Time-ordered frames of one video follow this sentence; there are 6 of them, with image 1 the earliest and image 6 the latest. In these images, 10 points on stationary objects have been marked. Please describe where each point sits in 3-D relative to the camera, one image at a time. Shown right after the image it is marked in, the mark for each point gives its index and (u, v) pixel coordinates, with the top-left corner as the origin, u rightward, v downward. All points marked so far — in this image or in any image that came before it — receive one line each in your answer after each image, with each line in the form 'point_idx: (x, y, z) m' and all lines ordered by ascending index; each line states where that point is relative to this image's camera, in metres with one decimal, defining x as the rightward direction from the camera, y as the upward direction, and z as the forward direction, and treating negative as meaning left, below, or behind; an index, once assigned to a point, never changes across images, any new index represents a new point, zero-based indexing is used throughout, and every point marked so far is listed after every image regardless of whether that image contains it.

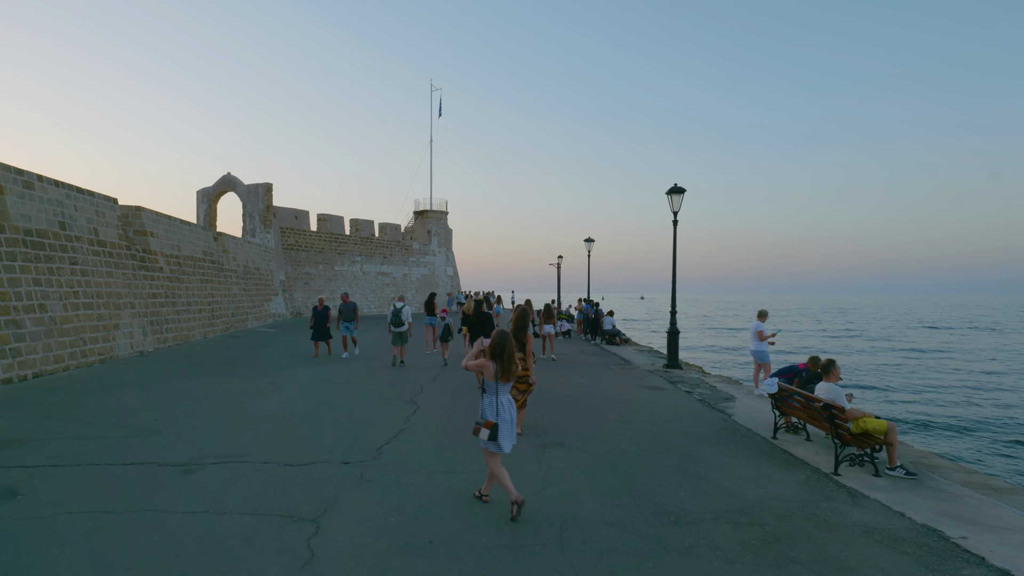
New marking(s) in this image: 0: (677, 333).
0: (+3.4, -0.9, +13.0) m
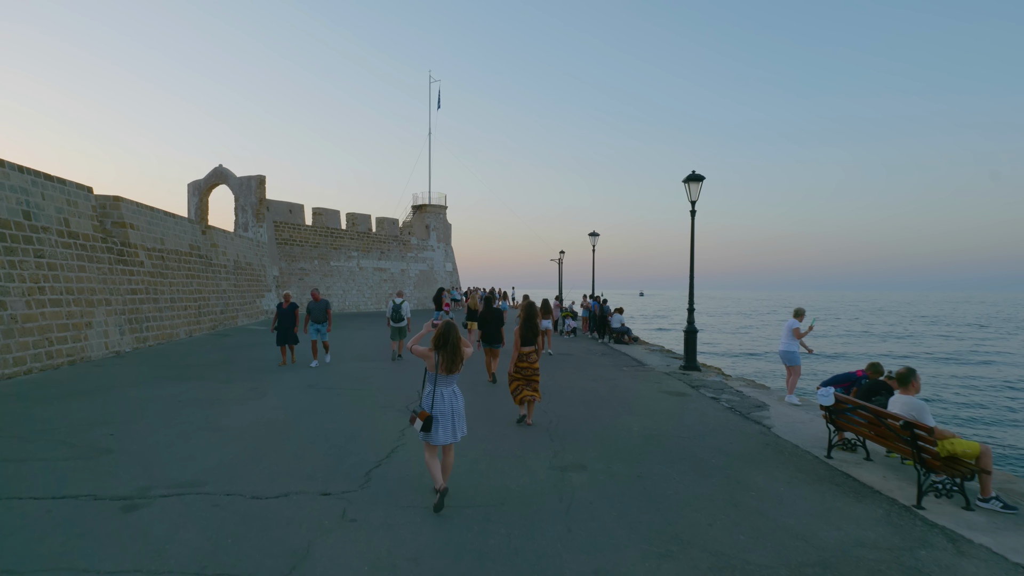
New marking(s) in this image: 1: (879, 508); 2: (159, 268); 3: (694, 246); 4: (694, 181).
0: (+3.5, -0.8, +12.1) m
1: (+2.6, -1.6, +4.5) m
2: (-8.7, +0.5, +15.6) m
3: (+3.5, +0.8, +12.0) m
4: (+3.5, +2.1, +12.2) m
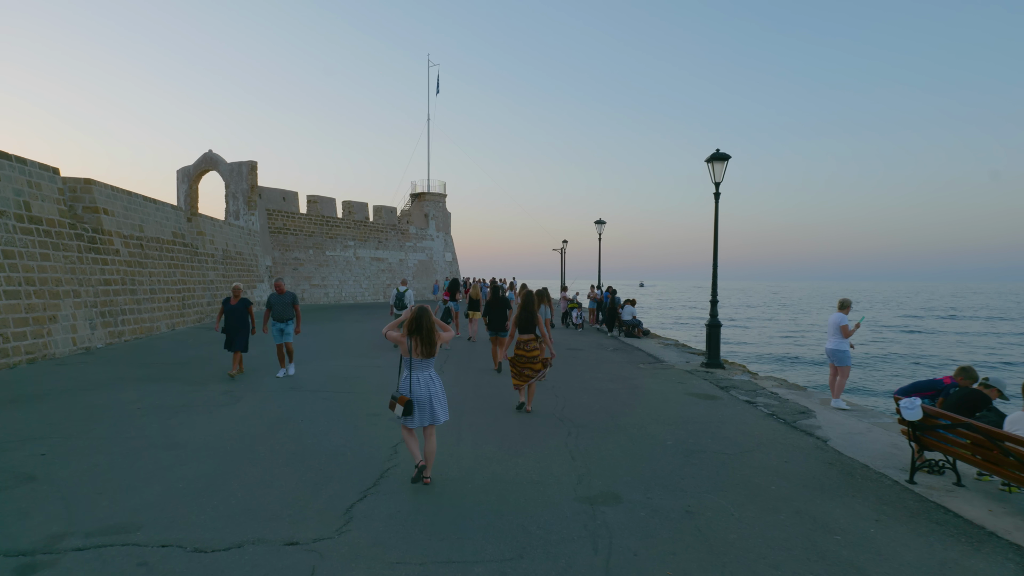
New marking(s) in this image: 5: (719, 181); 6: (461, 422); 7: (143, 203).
0: (+3.6, -0.7, +11.1) m
1: (+2.7, -1.5, +3.5) m
2: (-8.6, +0.7, +14.5) m
3: (+3.6, +1.0, +10.9) m
4: (+3.6, +2.3, +11.1) m
5: (+3.7, +1.9, +11.2) m
6: (-0.5, -1.4, +6.6) m
7: (-9.0, +2.1, +15.4) m
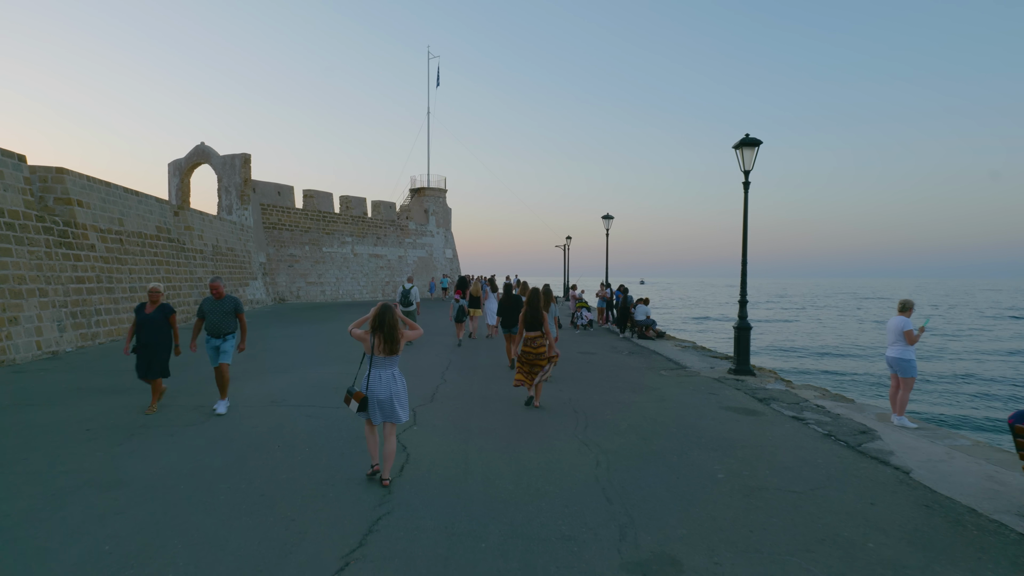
0: (+3.7, -0.6, +10.1) m
1: (+2.9, -1.5, +2.5) m
2: (-8.5, +0.7, +13.5) m
3: (+3.7, +1.0, +9.9) m
4: (+3.8, +2.3, +10.1) m
5: (+3.8, +1.9, +10.1) m
6: (-0.4, -1.4, +5.6) m
7: (-8.9, +2.1, +14.4) m
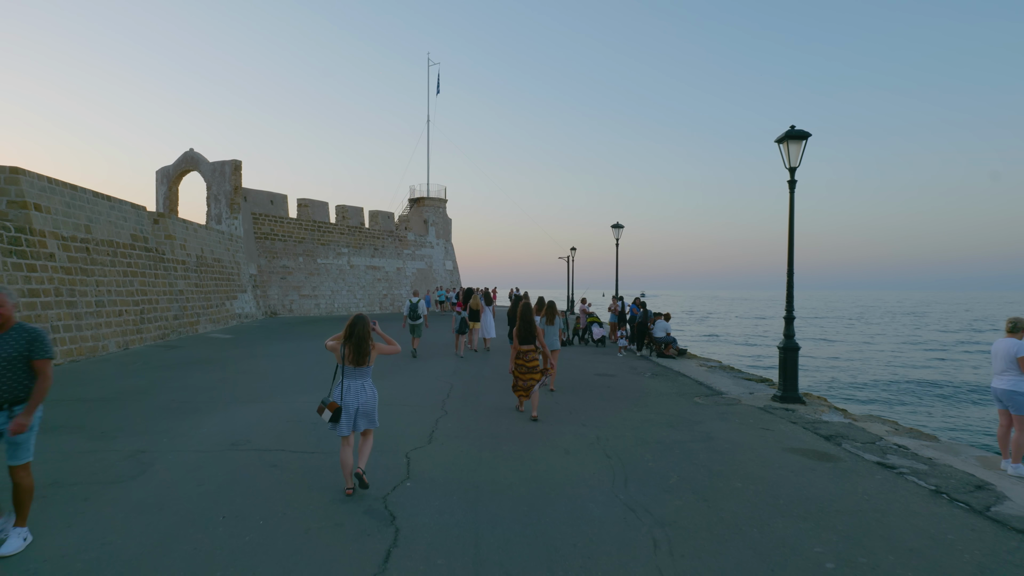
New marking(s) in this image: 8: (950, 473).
0: (+3.9, -0.8, +8.7) m
1: (+3.0, -1.6, +1.1) m
2: (-8.3, +0.5, +12.2) m
3: (+3.9, +0.8, +8.6) m
4: (+3.9, +2.1, +8.8) m
5: (+4.0, +1.7, +8.9) m
6: (-0.2, -1.5, +4.2) m
7: (-8.7, +1.8, +13.1) m
8: (+3.7, -1.5, +5.3) m
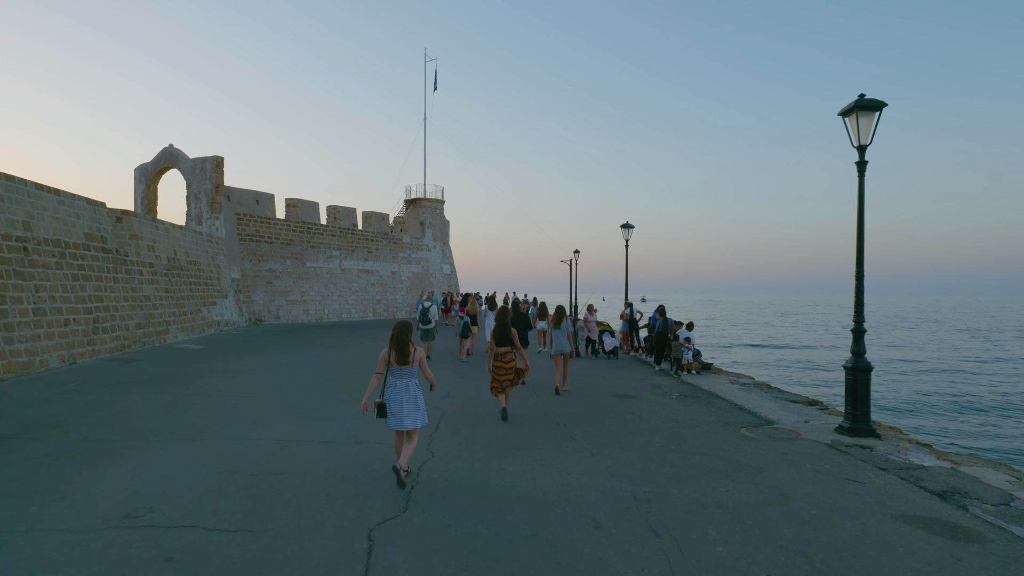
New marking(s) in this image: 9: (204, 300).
0: (+3.9, -0.9, +7.1) m
1: (+3.1, -1.6, -0.5) m
2: (-8.3, +0.4, +10.5) m
3: (+3.9, +0.7, +7.0) m
4: (+4.0, +2.0, +7.2) m
5: (+4.0, +1.6, +7.2) m
6: (-0.2, -1.5, +2.6) m
7: (-8.7, +1.7, +11.4) m
8: (+3.7, -1.6, +3.7) m
9: (-9.8, -0.4, +20.0) m
